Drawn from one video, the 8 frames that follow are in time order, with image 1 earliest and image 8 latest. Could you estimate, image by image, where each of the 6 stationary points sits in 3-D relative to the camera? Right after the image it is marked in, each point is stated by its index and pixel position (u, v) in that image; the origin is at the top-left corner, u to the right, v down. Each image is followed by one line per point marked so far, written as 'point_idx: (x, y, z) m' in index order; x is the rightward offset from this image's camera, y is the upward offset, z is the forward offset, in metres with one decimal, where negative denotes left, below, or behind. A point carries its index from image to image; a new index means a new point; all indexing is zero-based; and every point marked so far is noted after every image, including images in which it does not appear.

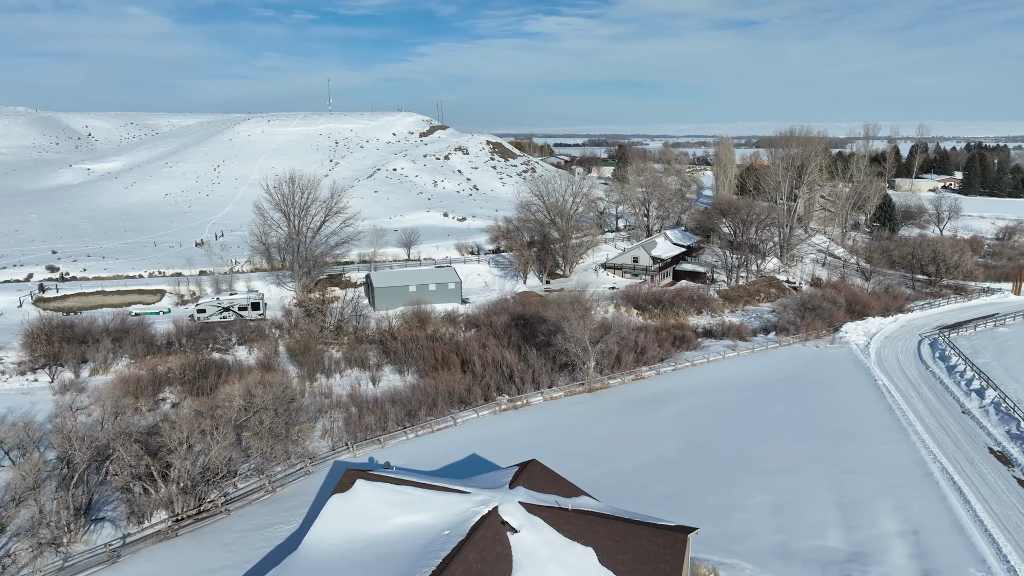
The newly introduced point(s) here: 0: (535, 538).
0: (+0.3, -3.7, +10.5) m
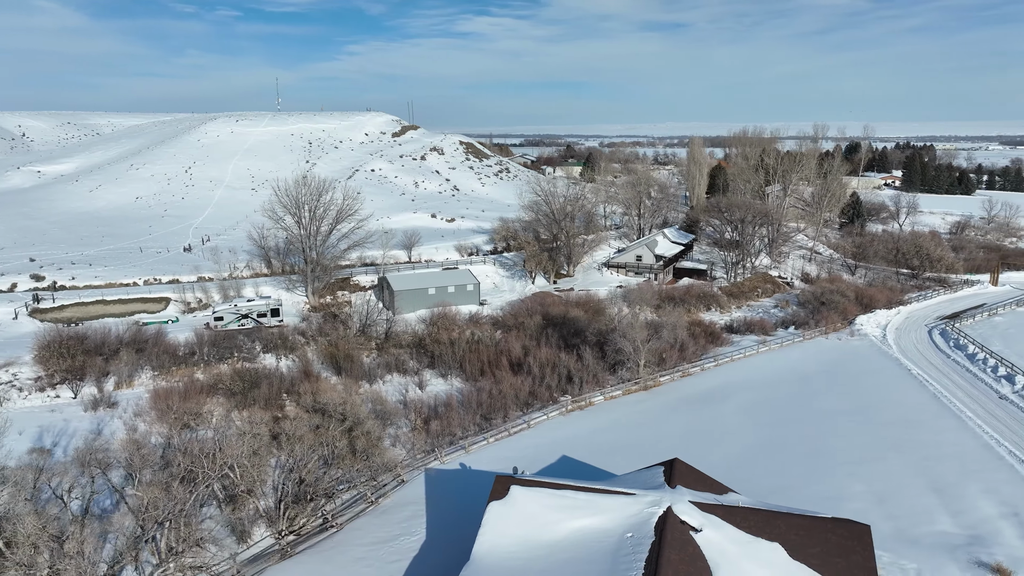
0: (+3.1, -3.7, +10.5) m
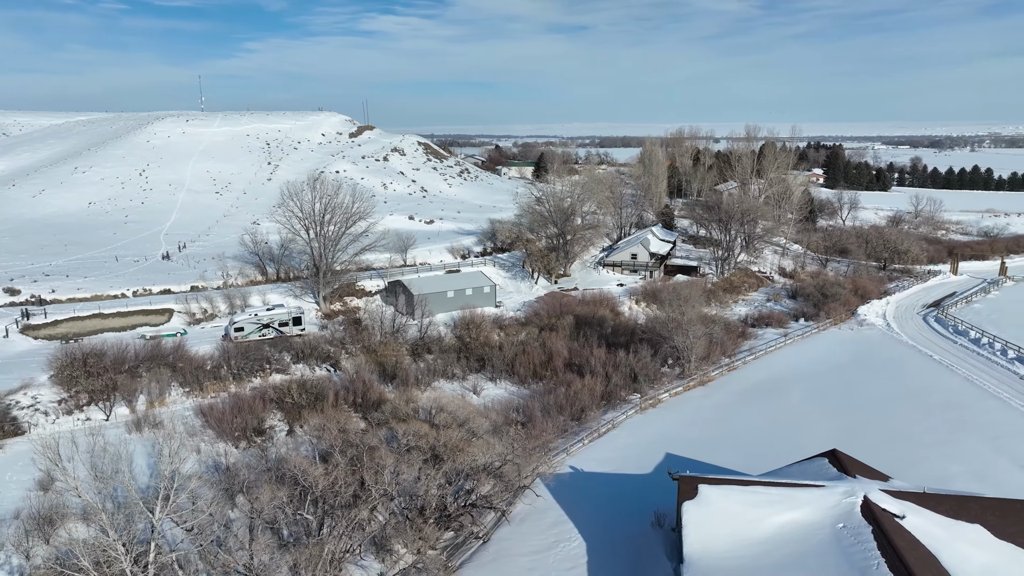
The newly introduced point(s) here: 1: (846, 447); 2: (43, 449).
0: (+6.4, -3.6, +10.9) m
1: (+8.6, -4.1, +18.1) m
2: (-12.5, -4.4, +18.8) m
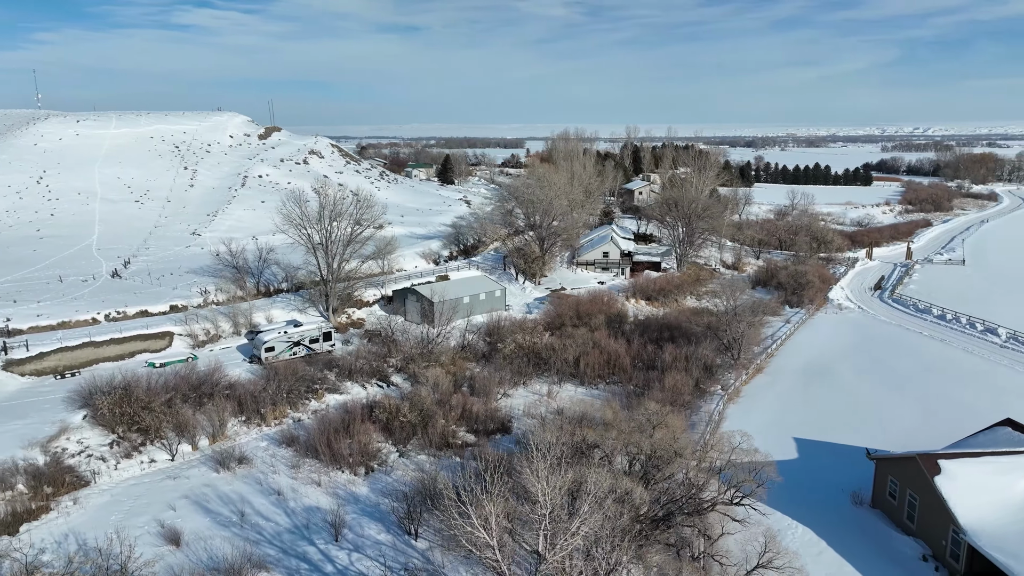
0: (+11.3, -3.3, +12.6) m
1: (+11.9, -3.7, +20.1) m
2: (-8.8, -5.0, +16.3) m
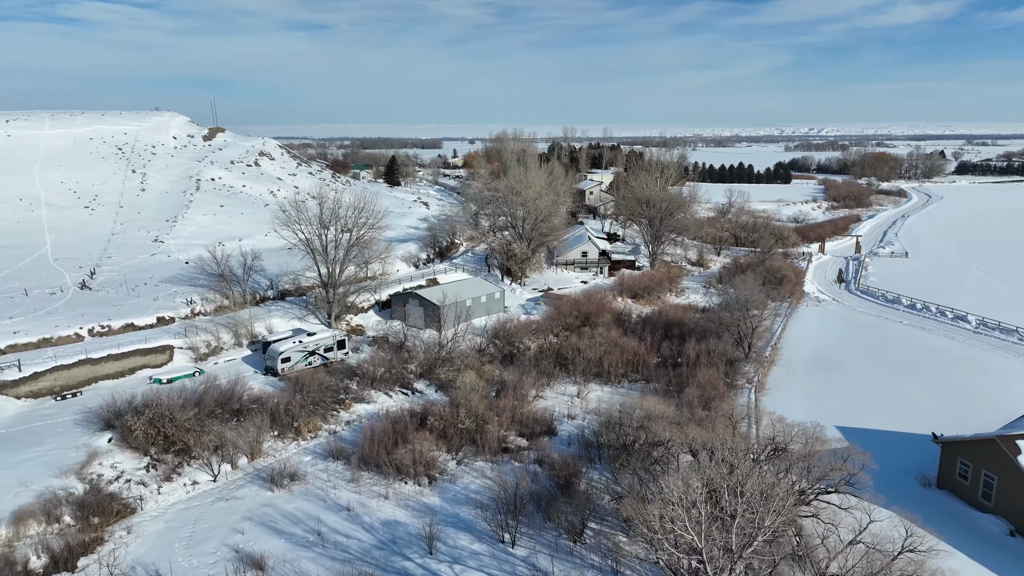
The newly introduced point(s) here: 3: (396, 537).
0: (+13.3, -3.1, +13.9) m
1: (+13.1, -3.5, +21.4) m
2: (-7.0, -5.3, +15.4) m
3: (-2.5, -5.3, +14.9) m
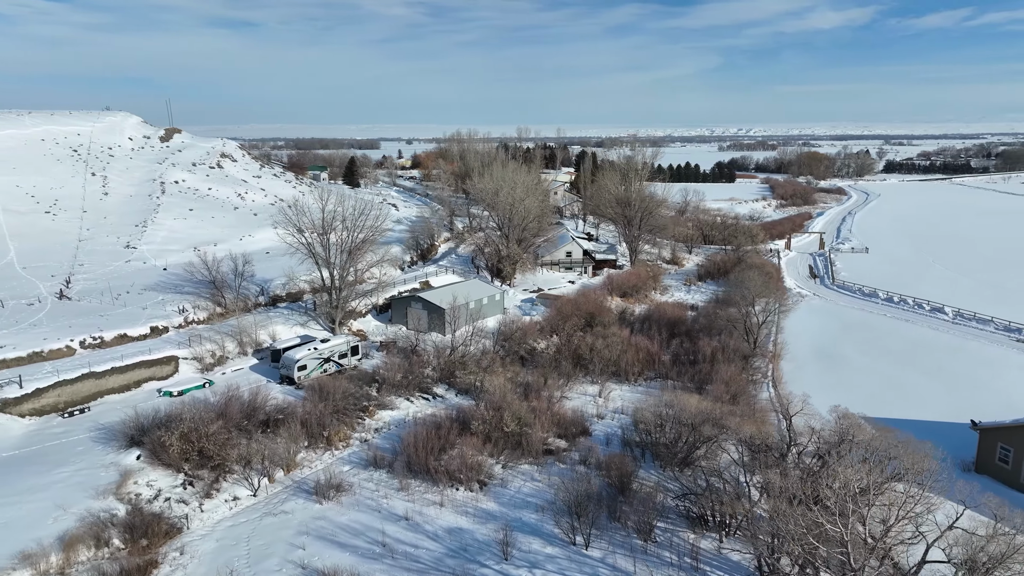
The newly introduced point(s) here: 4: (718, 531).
0: (+14.8, -2.8, +15.0) m
1: (+14.0, -3.3, +22.5) m
2: (-5.5, -5.5, +14.8) m
3: (-1.0, -5.4, +14.7) m
4: (+4.4, -5.2, +14.9) m
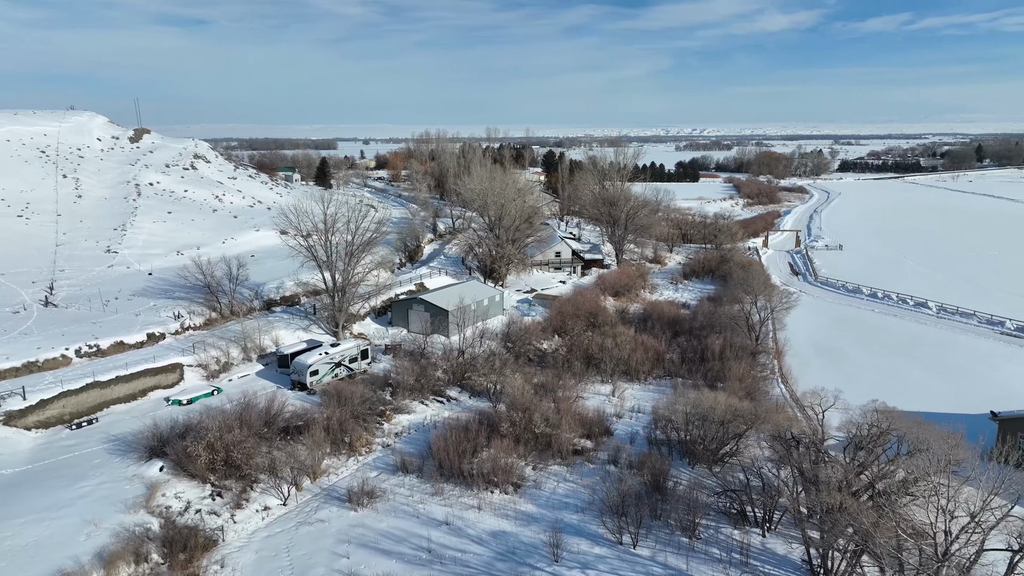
0: (+15.7, -2.7, +15.8) m
1: (+14.5, -3.1, +23.2) m
2: (-4.6, -5.6, +14.4) m
3: (0.0, -5.4, +14.6) m
4: (+5.3, -5.2, +15.1) m
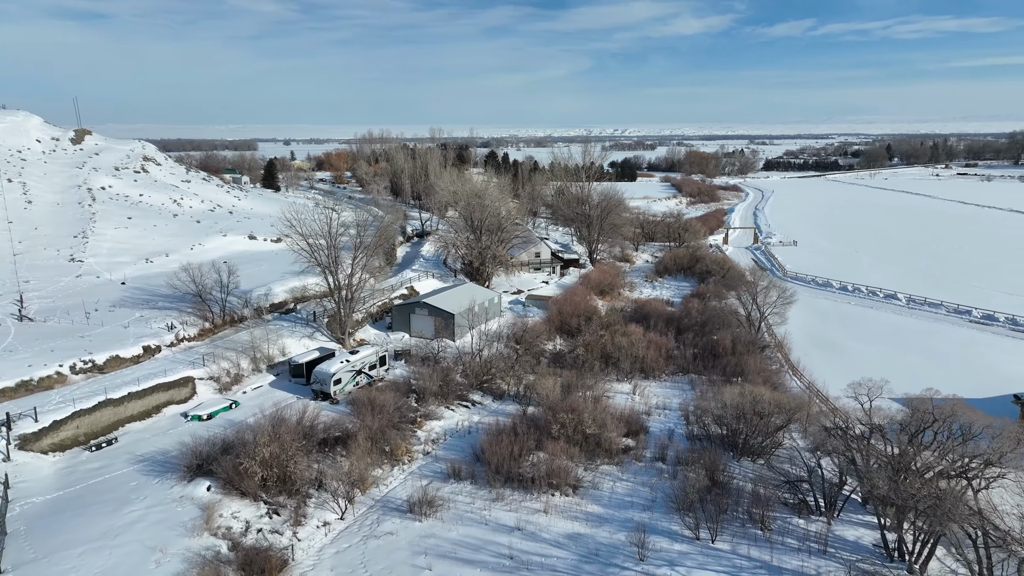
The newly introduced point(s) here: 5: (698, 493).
0: (+17.1, -2.4, +17.4) m
1: (+15.2, -2.9, +24.6) m
2: (-2.8, -5.7, +14.0) m
3: (+1.7, -5.4, +14.6) m
4: (+6.9, -5.1, +15.7) m
5: (+4.3, -4.7, +16.1) m
